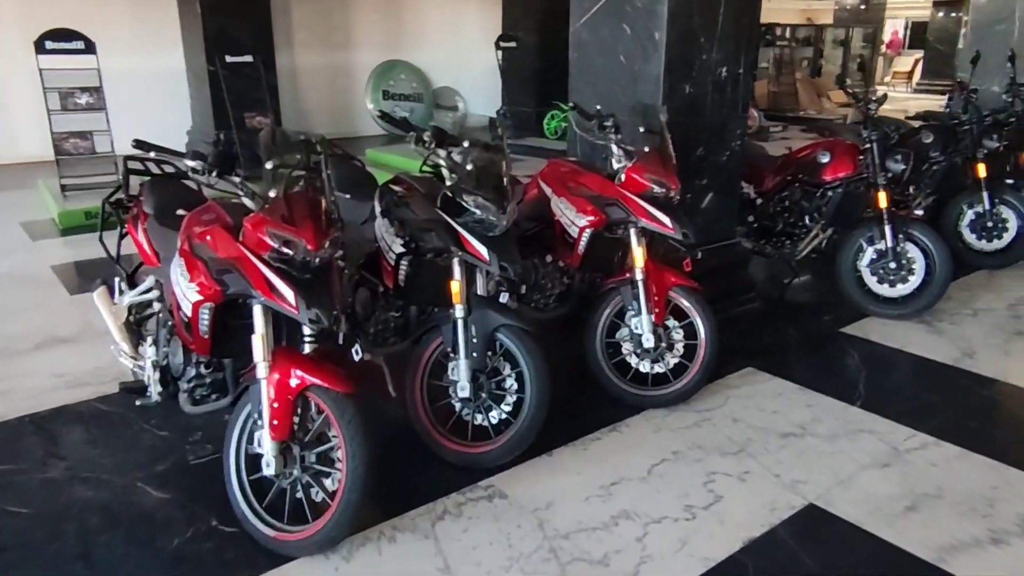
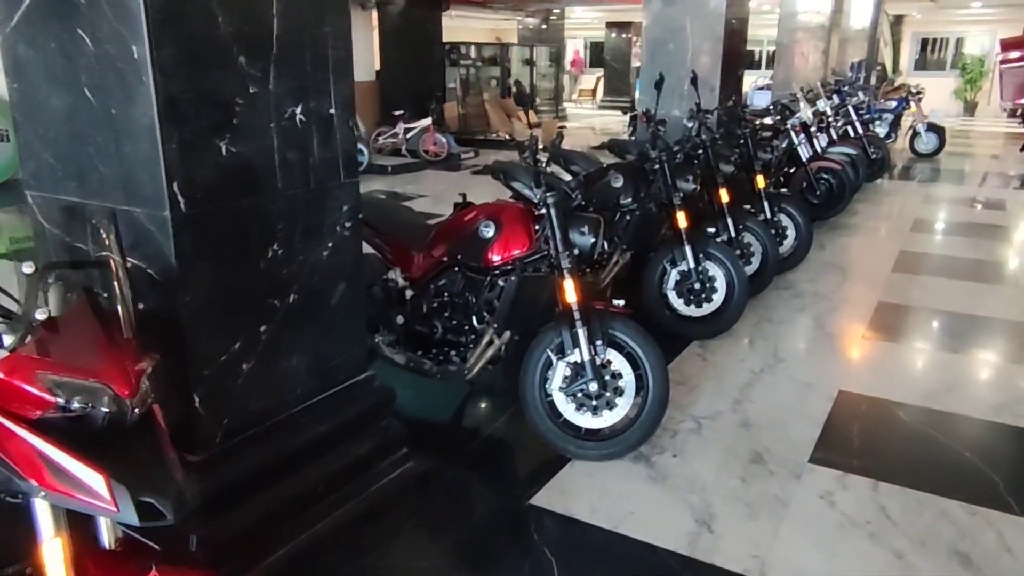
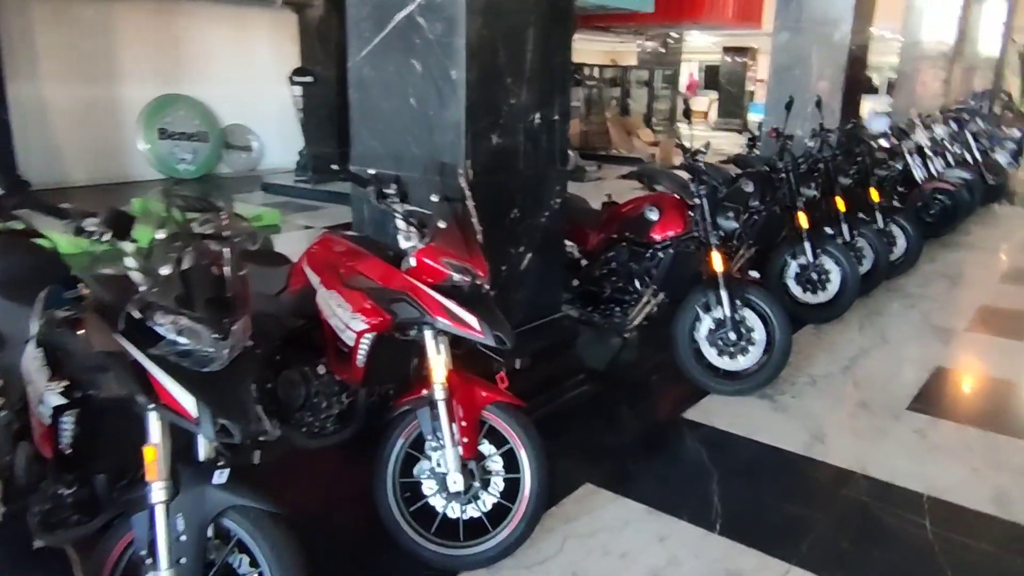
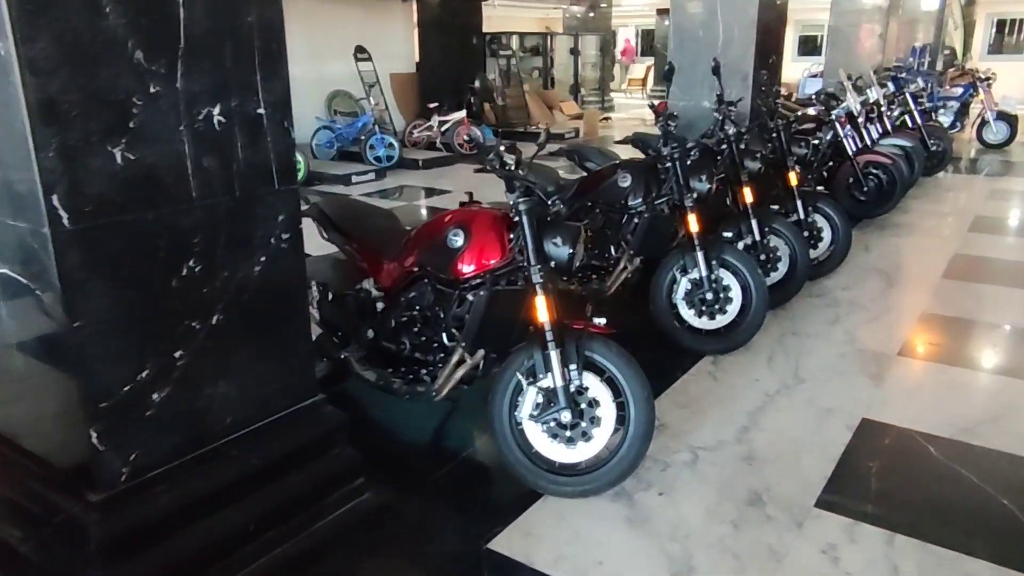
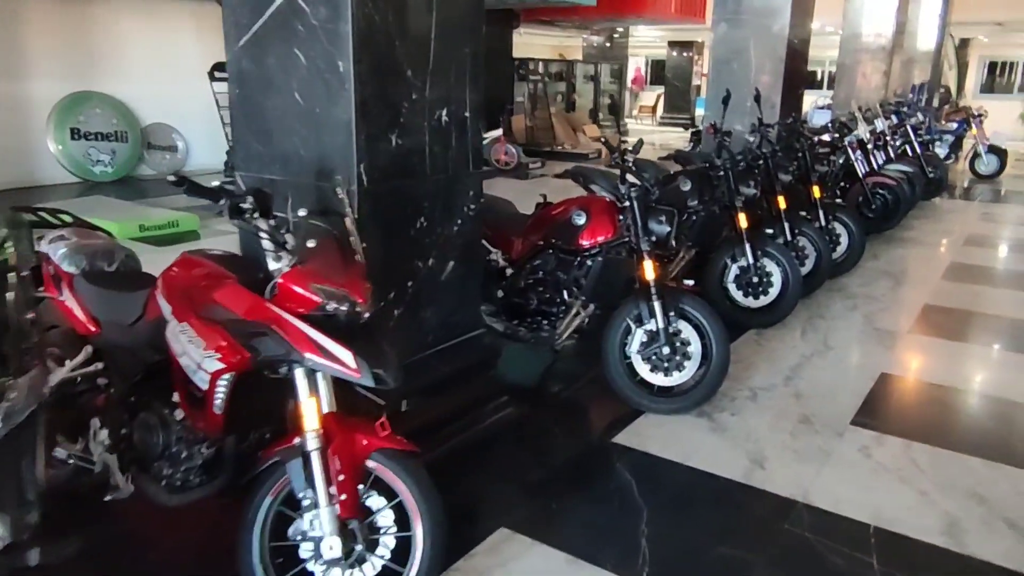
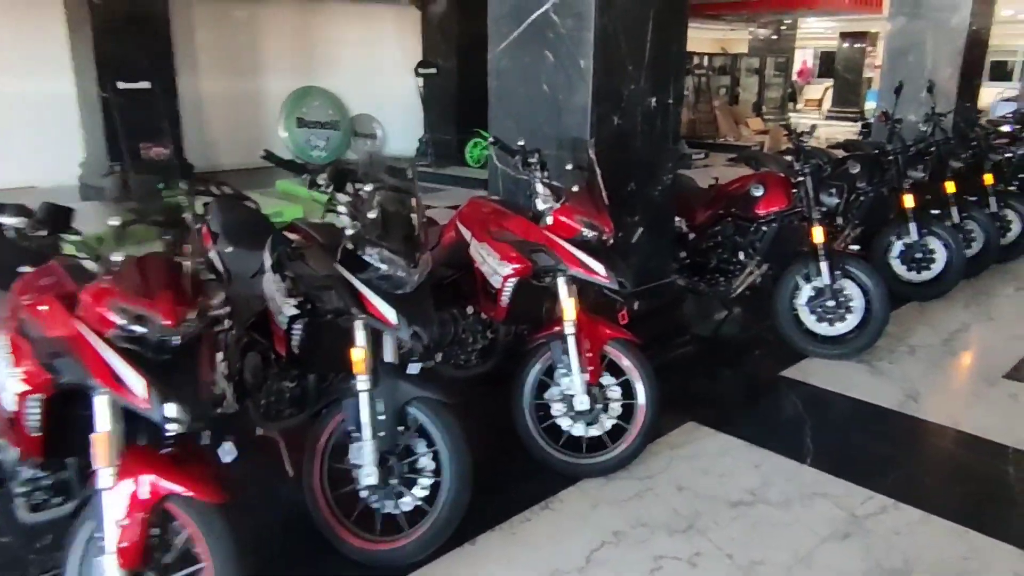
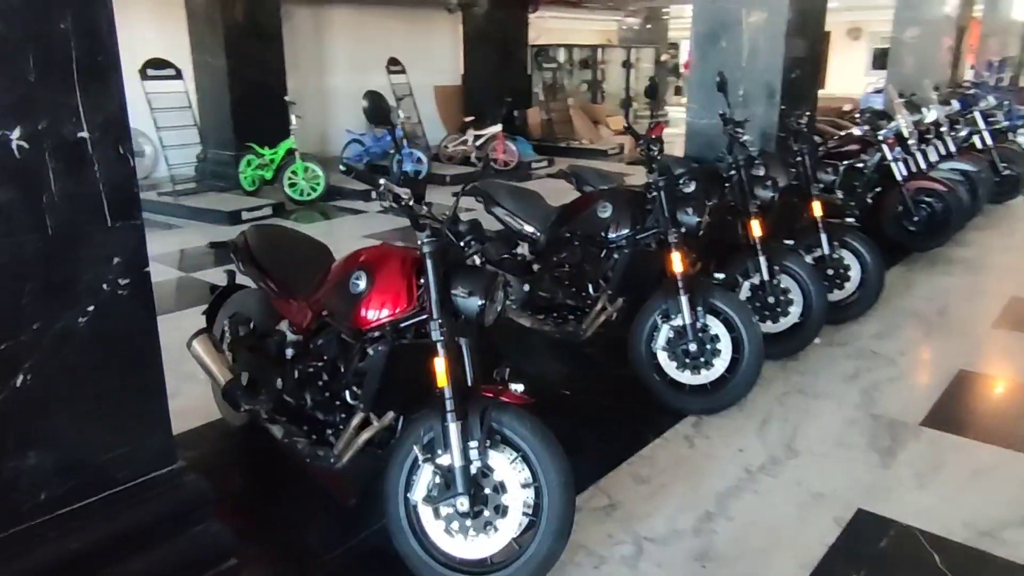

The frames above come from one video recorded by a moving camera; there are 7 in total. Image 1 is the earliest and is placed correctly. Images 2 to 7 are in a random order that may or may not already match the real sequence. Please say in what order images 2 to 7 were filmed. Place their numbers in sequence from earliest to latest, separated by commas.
6, 3, 5, 2, 4, 7
